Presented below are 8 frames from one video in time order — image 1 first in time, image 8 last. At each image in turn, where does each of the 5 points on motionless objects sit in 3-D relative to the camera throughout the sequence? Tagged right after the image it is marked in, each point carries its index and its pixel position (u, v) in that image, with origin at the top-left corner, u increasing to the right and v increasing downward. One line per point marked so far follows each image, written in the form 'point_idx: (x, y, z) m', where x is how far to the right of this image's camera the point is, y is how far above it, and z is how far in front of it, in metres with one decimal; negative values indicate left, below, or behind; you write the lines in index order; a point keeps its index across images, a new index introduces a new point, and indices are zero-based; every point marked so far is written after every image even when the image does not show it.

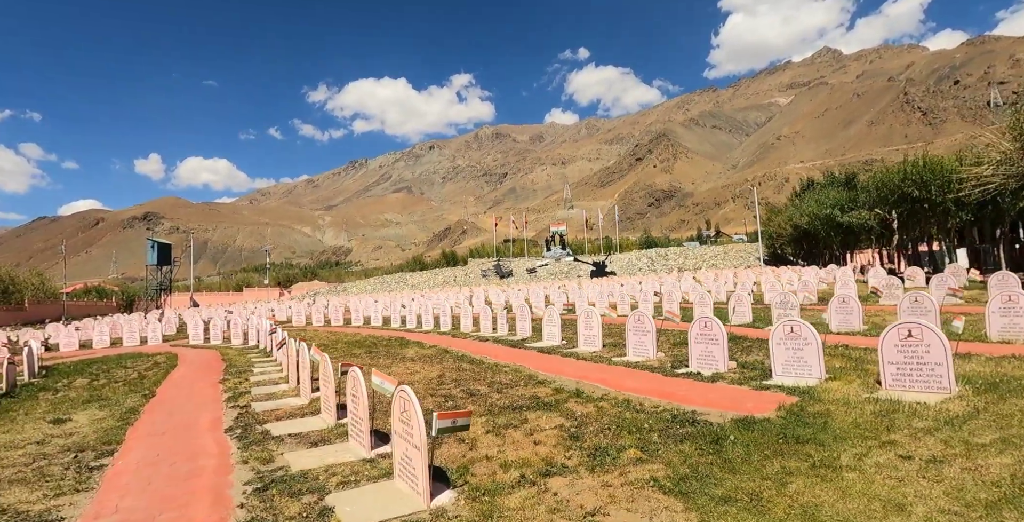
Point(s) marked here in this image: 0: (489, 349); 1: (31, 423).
0: (-0.5, -2.2, +13.6) m
1: (-7.6, -2.6, +8.8) m
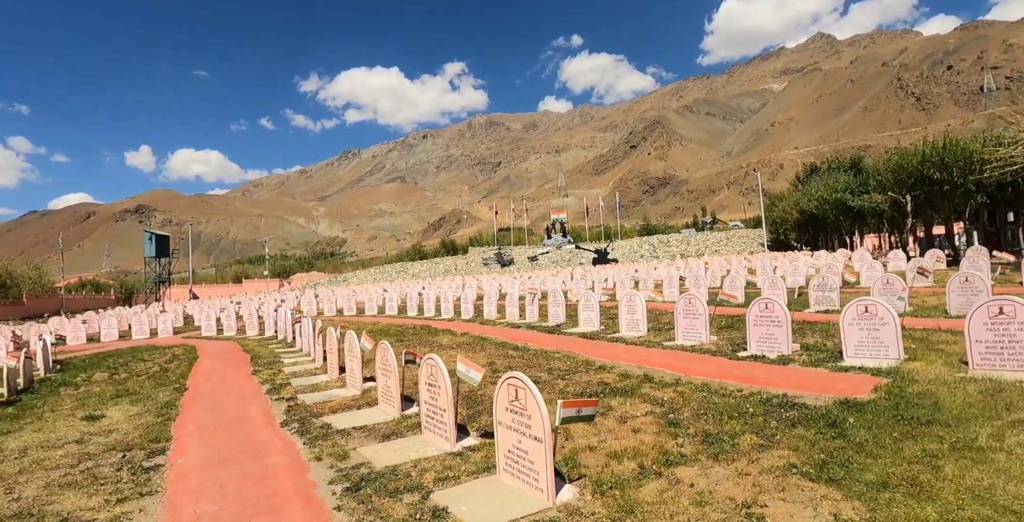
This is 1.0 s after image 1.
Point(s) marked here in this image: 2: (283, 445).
0: (+0.4, -1.8, +13.0) m
1: (-6.6, -2.3, +8.2) m
2: (-2.5, -2.0, +6.3) m
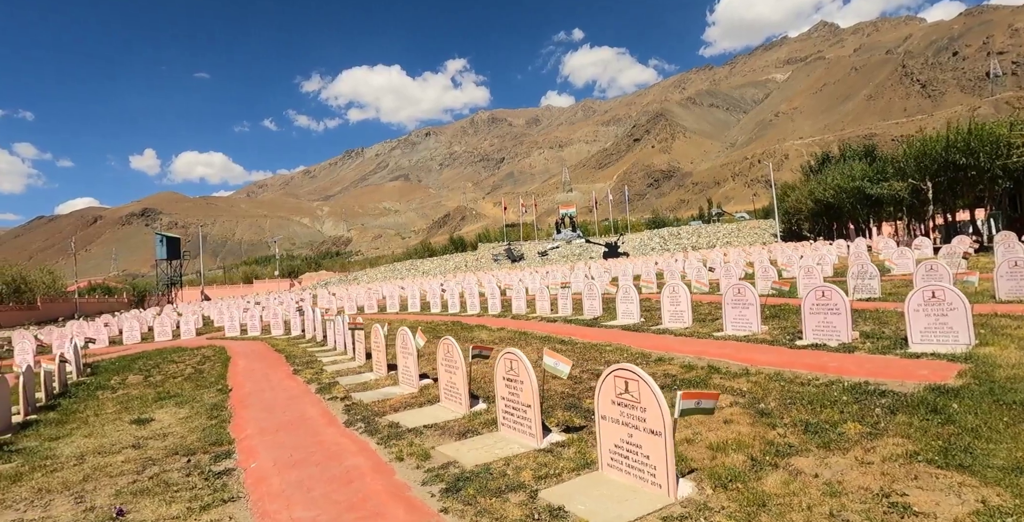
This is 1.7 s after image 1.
0: (+1.3, -1.6, +12.7) m
1: (-5.6, -2.3, +7.9) m
2: (-1.6, -1.9, +6.0) m
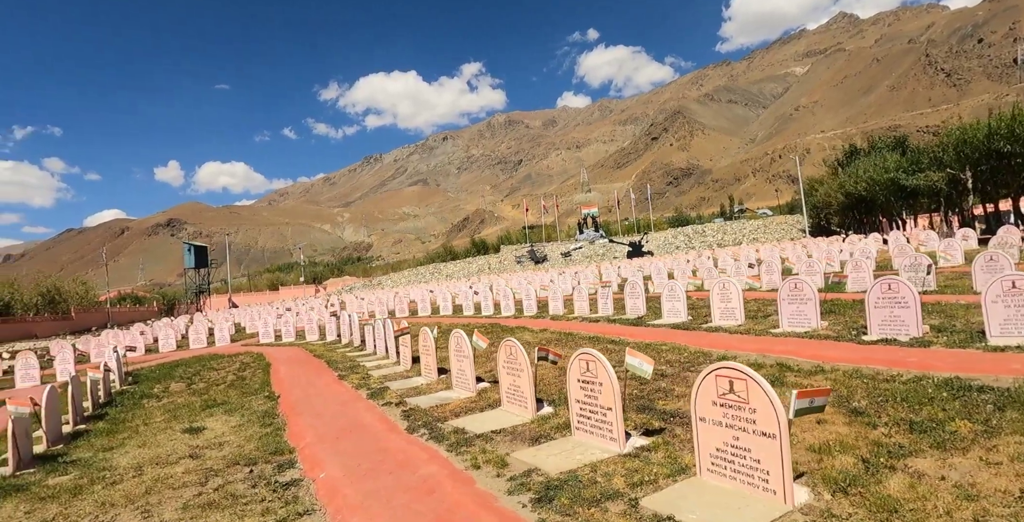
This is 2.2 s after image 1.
0: (+2.3, -1.5, +12.3) m
1: (-4.8, -2.4, +7.7) m
2: (-0.8, -1.9, +5.7) m
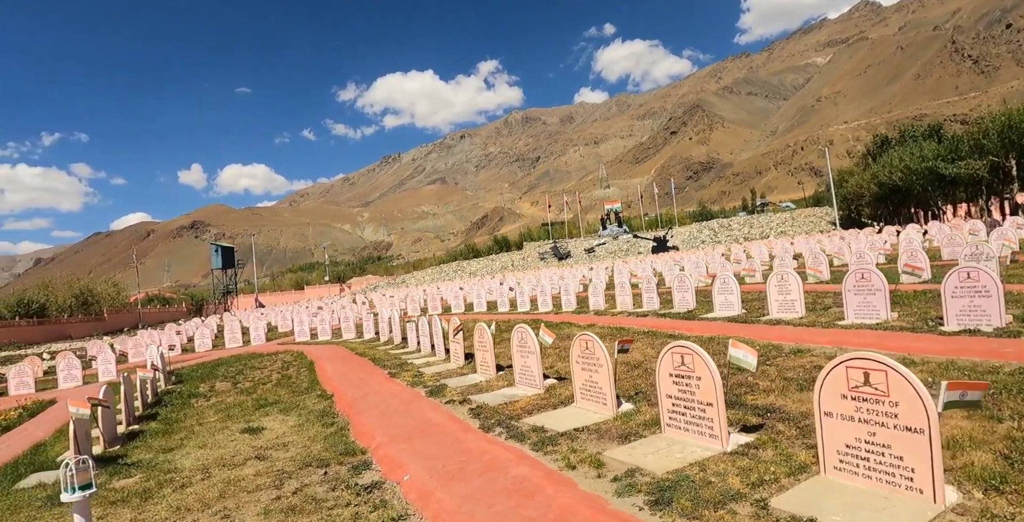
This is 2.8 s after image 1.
0: (+3.3, -1.3, +11.9) m
1: (-3.9, -2.3, +7.5) m
2: (+0.1, -1.8, +5.3) m
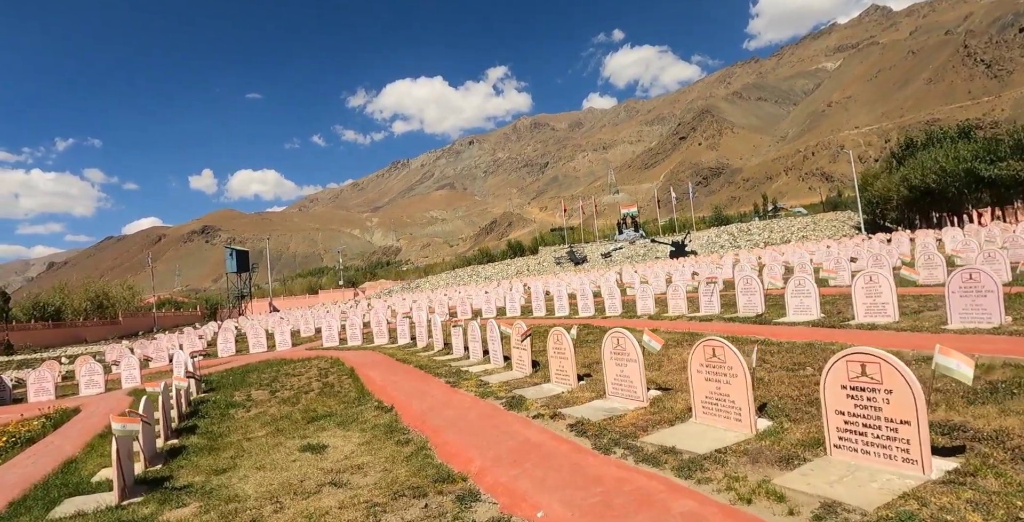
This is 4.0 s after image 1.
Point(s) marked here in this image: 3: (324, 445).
0: (+4.5, -1.3, +10.9) m
1: (-2.8, -2.2, +6.5) m
2: (+1.2, -1.7, +4.4) m
3: (-2.2, -2.1, +6.5) m
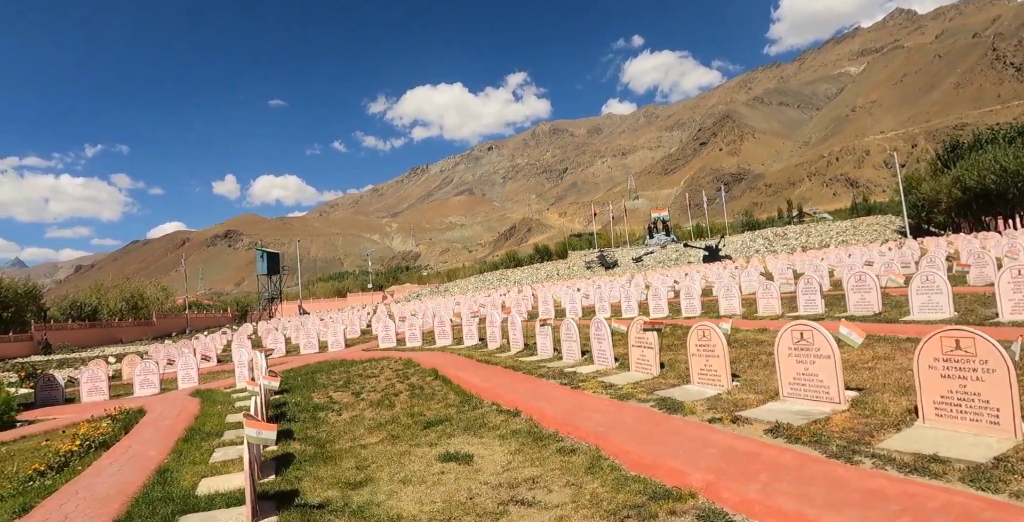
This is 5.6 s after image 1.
0: (+6.3, -1.2, +9.8) m
1: (-1.0, -2.0, +5.6) m
2: (+2.9, -1.5, +3.4) m
3: (-0.5, -1.9, +5.6) m
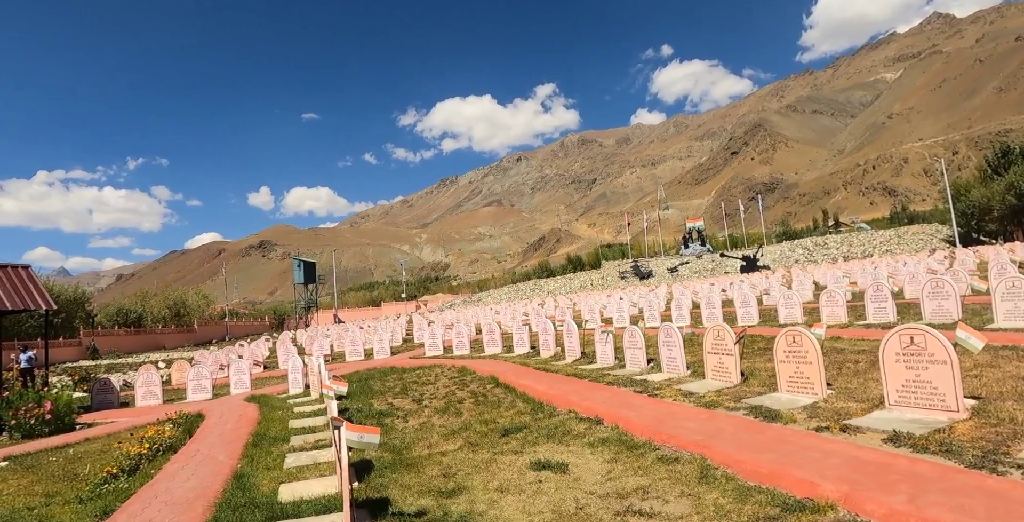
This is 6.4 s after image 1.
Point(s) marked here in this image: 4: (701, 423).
0: (+7.4, -1.2, +9.3) m
1: (-0.1, -2.0, +5.4) m
2: (+3.6, -1.4, +2.9) m
3: (+0.4, -1.9, +5.3) m
4: (+1.9, -1.7, +6.0) m
